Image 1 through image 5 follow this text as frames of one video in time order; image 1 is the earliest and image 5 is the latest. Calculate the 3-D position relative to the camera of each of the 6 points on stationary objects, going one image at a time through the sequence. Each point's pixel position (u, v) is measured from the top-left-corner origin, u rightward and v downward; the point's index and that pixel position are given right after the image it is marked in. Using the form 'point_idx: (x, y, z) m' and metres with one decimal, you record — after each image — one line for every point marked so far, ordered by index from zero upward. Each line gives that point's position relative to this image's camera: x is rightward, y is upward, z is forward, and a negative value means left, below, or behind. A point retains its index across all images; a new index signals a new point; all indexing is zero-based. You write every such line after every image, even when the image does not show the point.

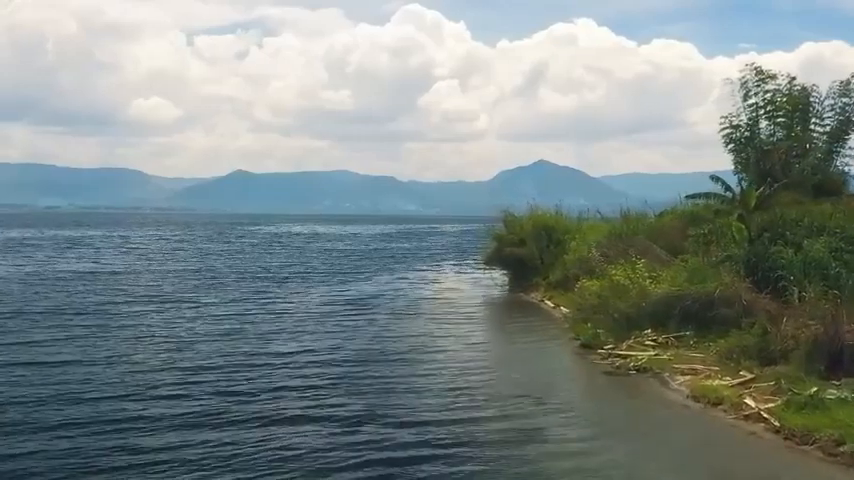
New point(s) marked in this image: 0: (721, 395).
0: (+4.9, -2.6, +13.9) m
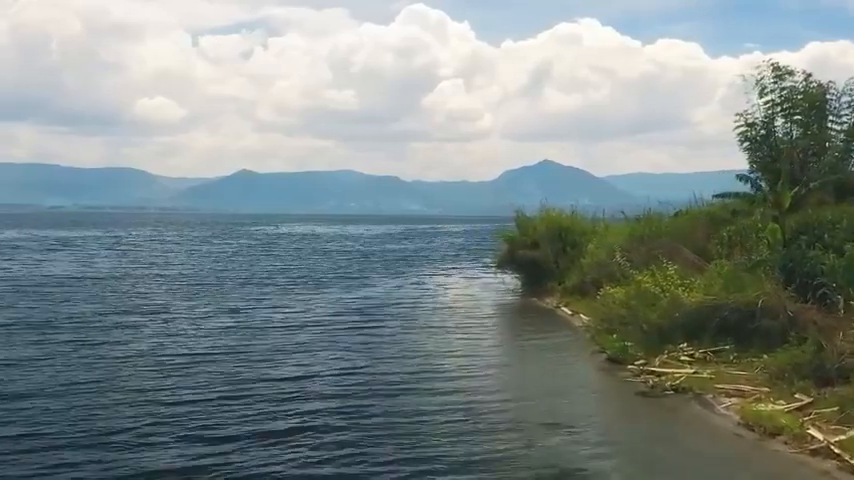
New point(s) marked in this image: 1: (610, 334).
0: (+5.1, -2.7, +12.2) m
1: (+4.3, -2.2, +19.9) m
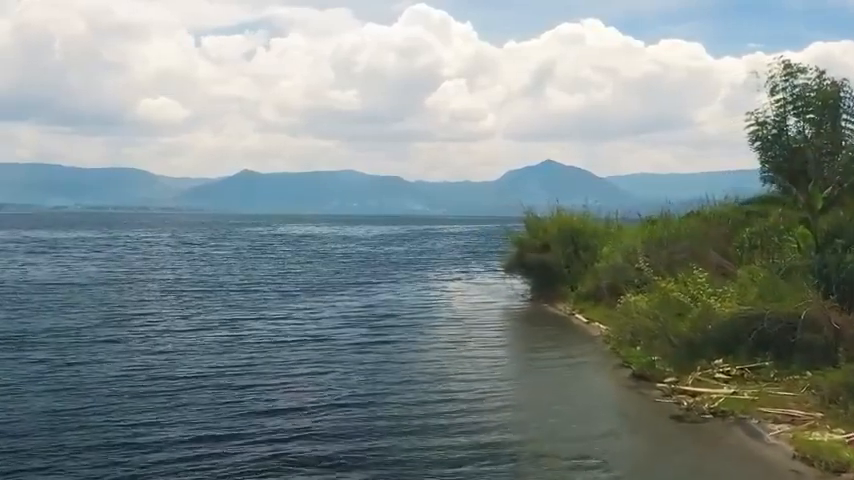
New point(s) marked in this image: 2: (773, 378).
0: (+5.2, -2.7, +10.6) m
1: (+4.5, -2.3, +18.3) m
2: (+6.1, -2.4, +15.0) m
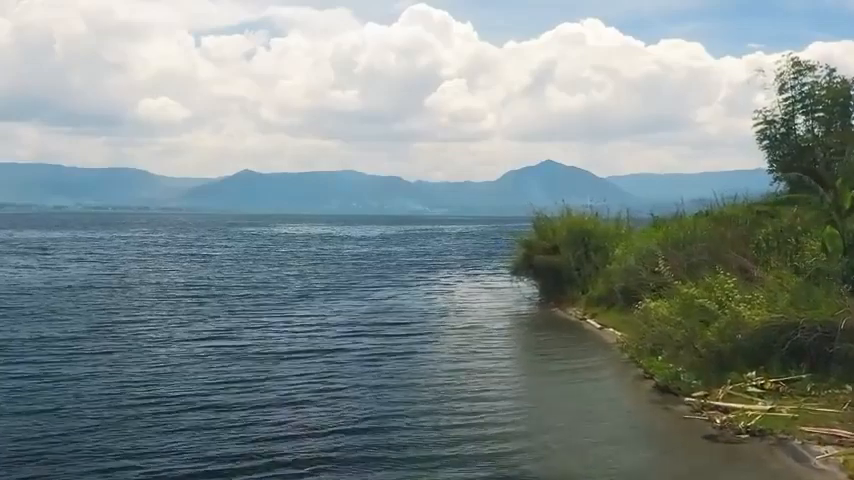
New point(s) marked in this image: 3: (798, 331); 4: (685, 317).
0: (+5.4, -2.8, +9.5) m
1: (+4.7, -2.4, +17.2) m
2: (+6.3, -2.5, +13.9) m
3: (+6.5, -1.6, +14.9) m
4: (+5.0, -1.5, +16.5) m
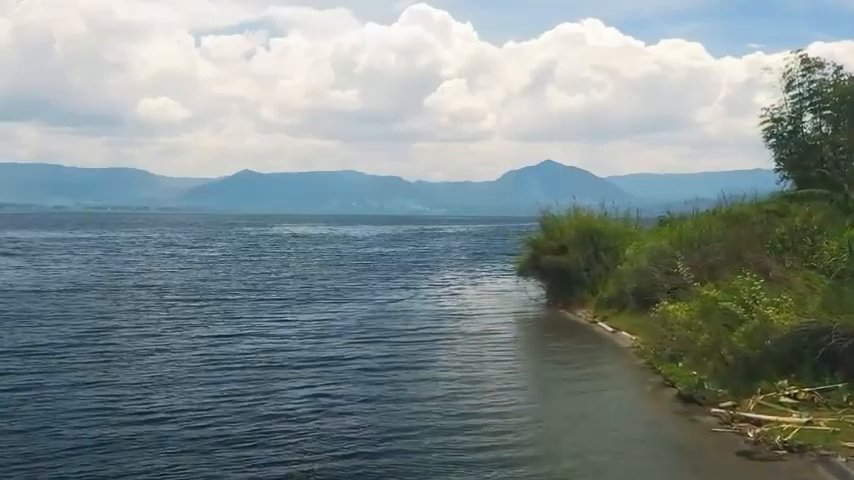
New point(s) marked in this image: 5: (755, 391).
0: (+5.5, -2.8, +8.5) m
1: (+4.8, -2.4, +16.2) m
2: (+6.4, -2.5, +12.9) m
3: (+6.7, -1.6, +13.9) m
4: (+5.2, -1.5, +15.5) m
5: (+5.4, -2.5, +14.0) m
